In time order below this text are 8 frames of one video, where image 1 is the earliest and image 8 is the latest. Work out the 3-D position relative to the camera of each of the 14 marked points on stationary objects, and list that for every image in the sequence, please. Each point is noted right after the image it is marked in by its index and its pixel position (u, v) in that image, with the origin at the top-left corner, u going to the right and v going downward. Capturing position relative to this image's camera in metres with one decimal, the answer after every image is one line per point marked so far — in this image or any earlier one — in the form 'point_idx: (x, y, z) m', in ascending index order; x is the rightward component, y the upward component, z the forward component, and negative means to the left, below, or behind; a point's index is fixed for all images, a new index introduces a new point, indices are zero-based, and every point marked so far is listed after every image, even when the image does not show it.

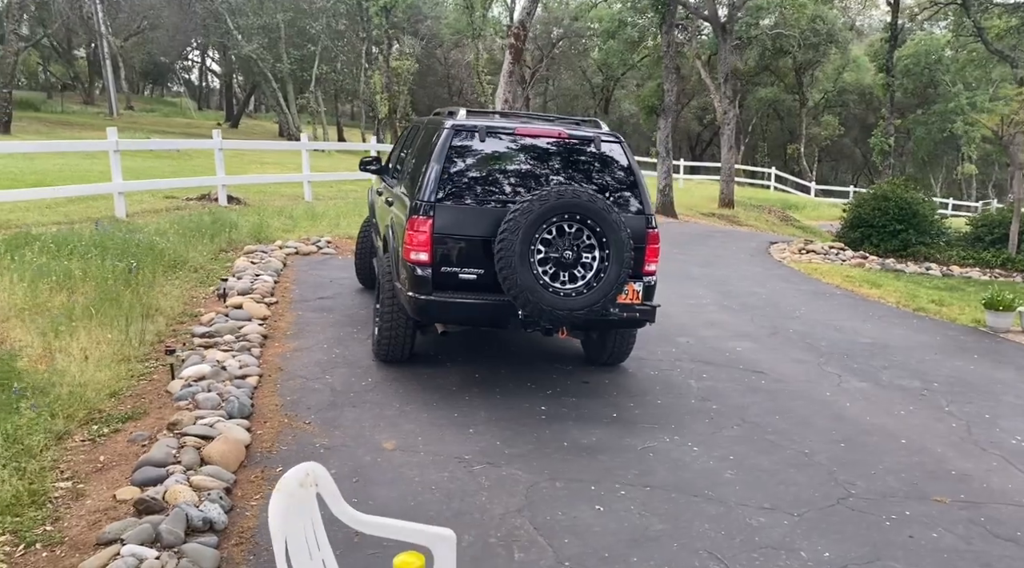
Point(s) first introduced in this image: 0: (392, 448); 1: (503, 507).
0: (-0.6, -0.9, +4.2) m
1: (0.0, -1.0, +3.6) m
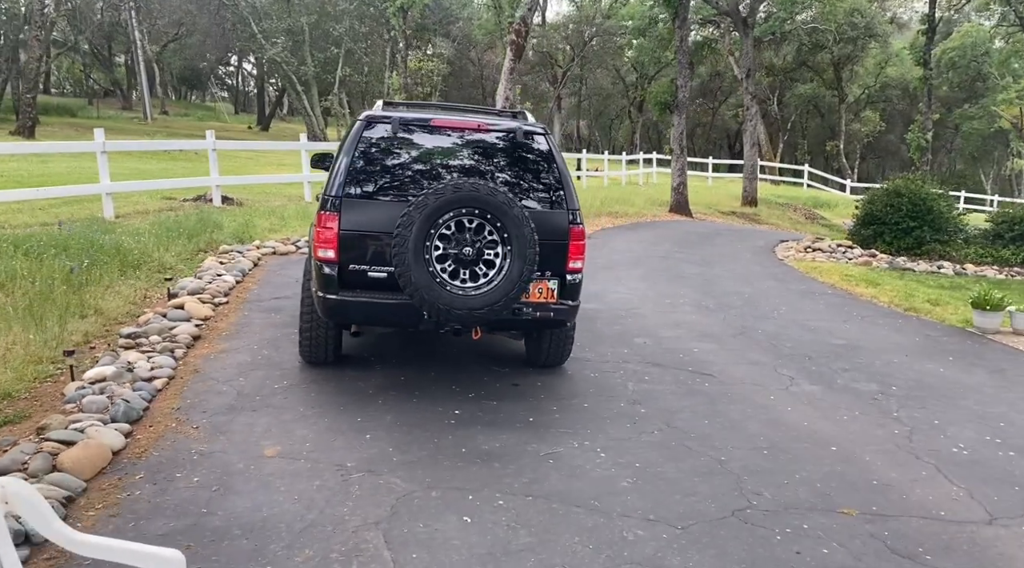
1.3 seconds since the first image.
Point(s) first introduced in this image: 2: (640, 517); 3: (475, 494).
0: (-1.2, -0.9, +4.0) m
1: (-0.6, -1.0, +3.3) m
2: (+0.6, -1.0, +3.5) m
3: (-0.2, -1.0, +3.7) m
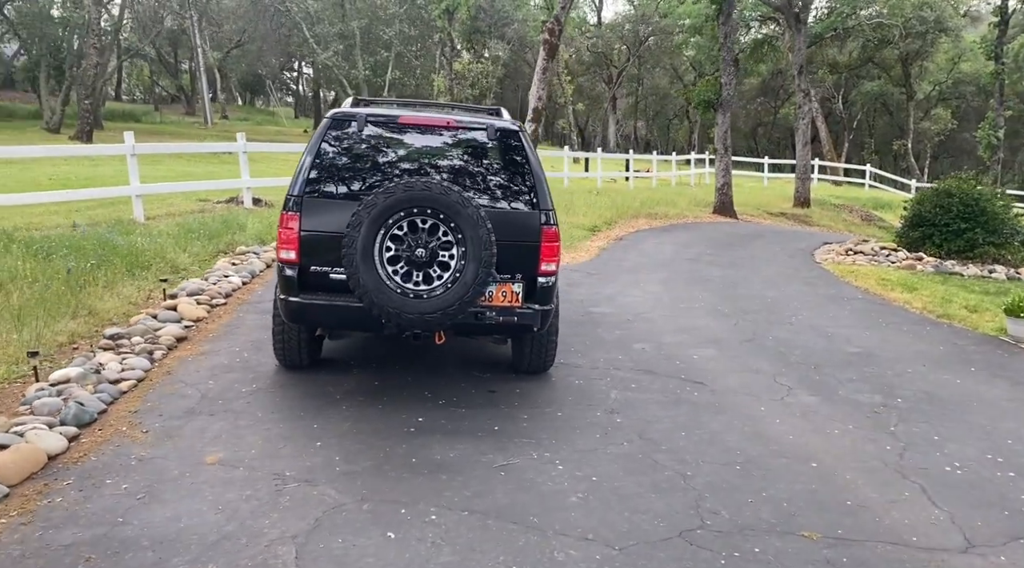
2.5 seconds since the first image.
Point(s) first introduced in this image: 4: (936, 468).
0: (-1.5, -0.9, +3.9) m
1: (-0.9, -1.0, +3.2) m
2: (+0.3, -1.1, +3.3) m
3: (-0.5, -1.0, +3.5) m
4: (+2.3, -1.0, +4.2) m
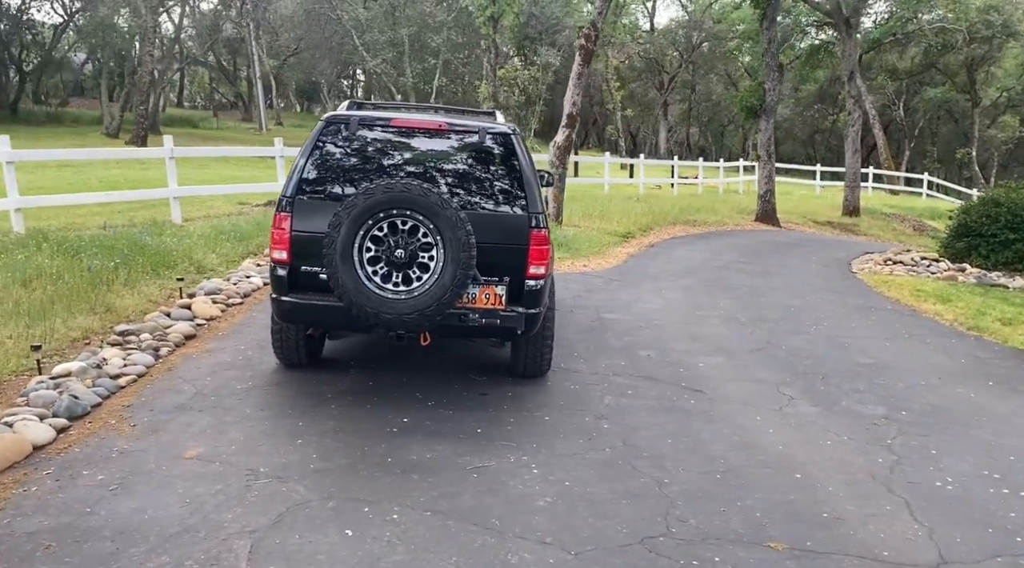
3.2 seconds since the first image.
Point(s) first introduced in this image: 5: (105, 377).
0: (-1.6, -0.9, +4.0) m
1: (-1.1, -1.0, +3.2) m
2: (+0.1, -1.1, +3.3) m
3: (-0.6, -1.0, +3.5) m
4: (+2.2, -1.0, +4.1) m
5: (-2.6, -0.6, +5.1) m
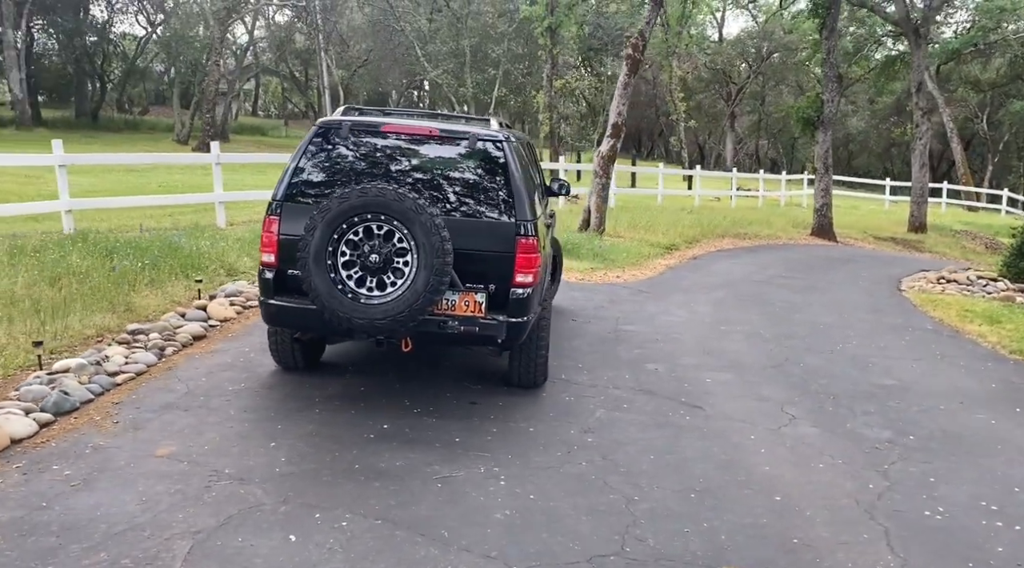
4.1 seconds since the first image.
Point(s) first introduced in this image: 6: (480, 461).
0: (-1.8, -0.9, +4.0) m
1: (-1.4, -1.0, +3.3) m
2: (-0.1, -1.1, +3.2) m
3: (-0.8, -1.0, +3.5) m
4: (+2.0, -1.1, +3.9) m
5: (-2.7, -0.6, +5.2) m
6: (-0.2, -1.0, +4.3) m
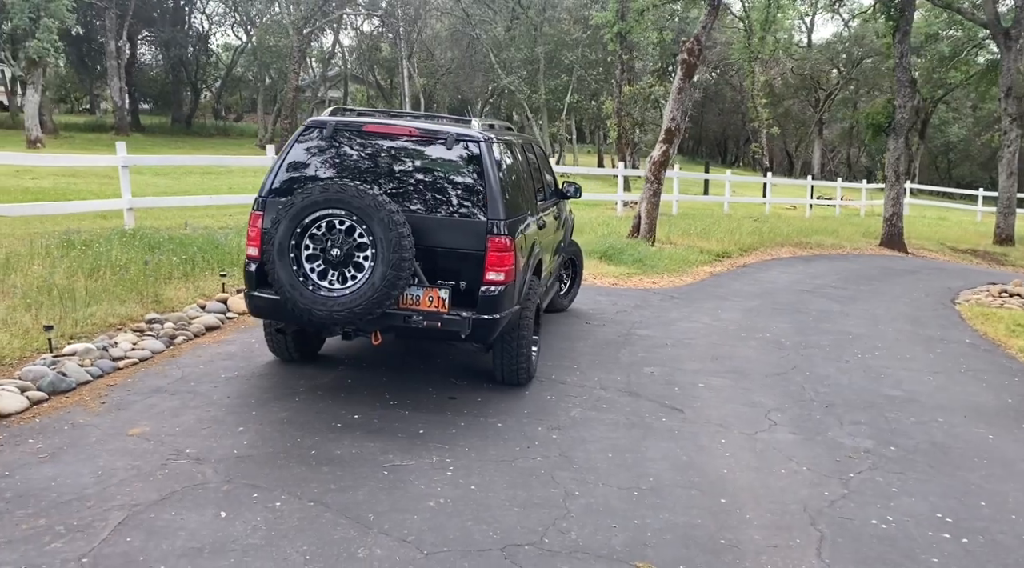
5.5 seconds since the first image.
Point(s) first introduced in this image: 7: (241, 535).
0: (-2.1, -0.8, +4.3) m
1: (-1.7, -0.9, +3.5) m
2: (-0.5, -1.1, +3.3) m
3: (-1.2, -1.0, +3.7) m
4: (+1.7, -1.1, +3.8) m
5: (-2.9, -0.5, +5.5) m
6: (-0.4, -0.9, +4.4) m
7: (-1.1, -1.0, +3.2) m
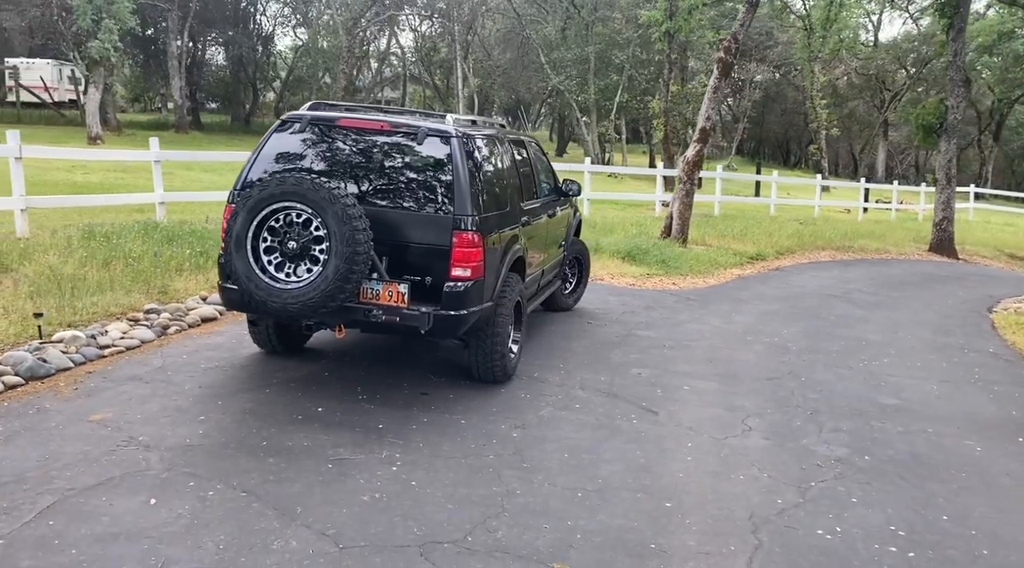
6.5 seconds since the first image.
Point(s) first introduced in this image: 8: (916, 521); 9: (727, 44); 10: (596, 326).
0: (-2.3, -0.8, +4.4) m
1: (-2.0, -0.9, +3.6) m
2: (-0.8, -1.0, +3.3) m
3: (-1.5, -0.9, +3.7) m
4: (+1.4, -1.2, +3.6) m
5: (-3.0, -0.5, +5.7) m
6: (-0.7, -0.9, +4.4) m
7: (-1.4, -1.0, +3.3) m
8: (+2.0, -1.2, +3.8) m
9: (+5.2, +5.9, +19.5) m
10: (+0.9, -0.5, +8.6) m
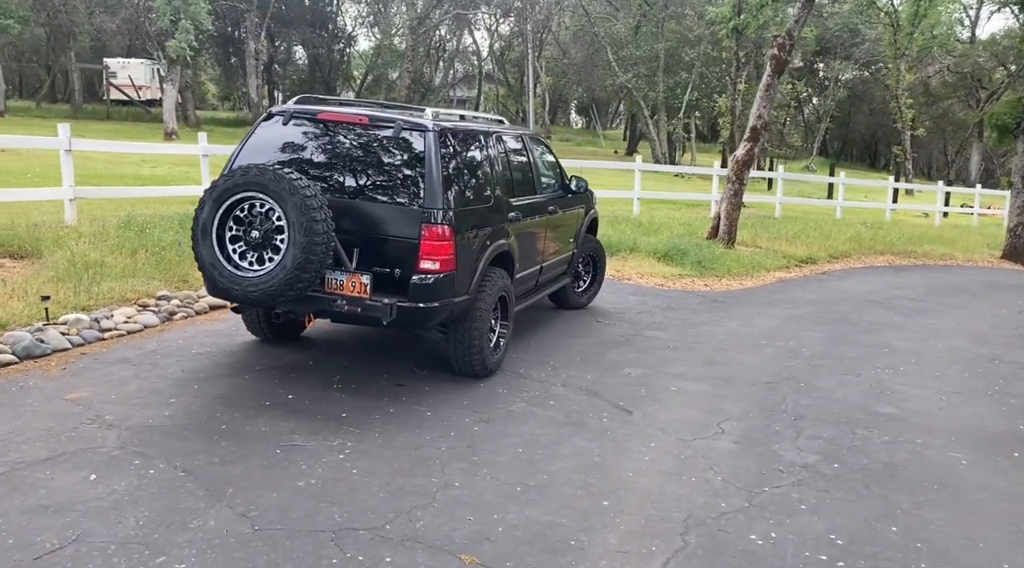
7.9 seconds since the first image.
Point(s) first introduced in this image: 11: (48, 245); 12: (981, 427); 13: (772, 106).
0: (-2.6, -0.7, +4.6) m
1: (-2.3, -0.8, +3.8) m
2: (-1.2, -1.0, +3.4) m
3: (-1.8, -0.9, +3.9) m
4: (+1.0, -1.2, +3.6) m
5: (-3.2, -0.3, +6.0) m
6: (-1.0, -0.9, +4.5) m
7: (-1.8, -0.9, +3.4) m
8: (+1.7, -1.2, +3.7) m
9: (+6.3, +5.8, +19.0) m
10: (+1.0, -0.4, +8.6) m
11: (-5.1, +0.4, +8.7) m
12: (+3.5, -1.1, +5.8) m
13: (+6.3, +4.3, +19.3) m
